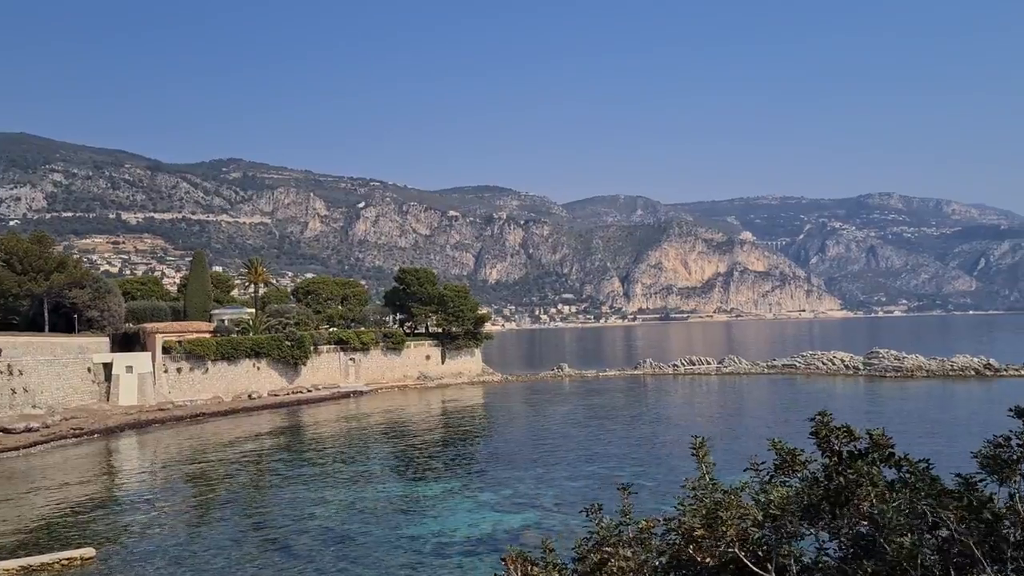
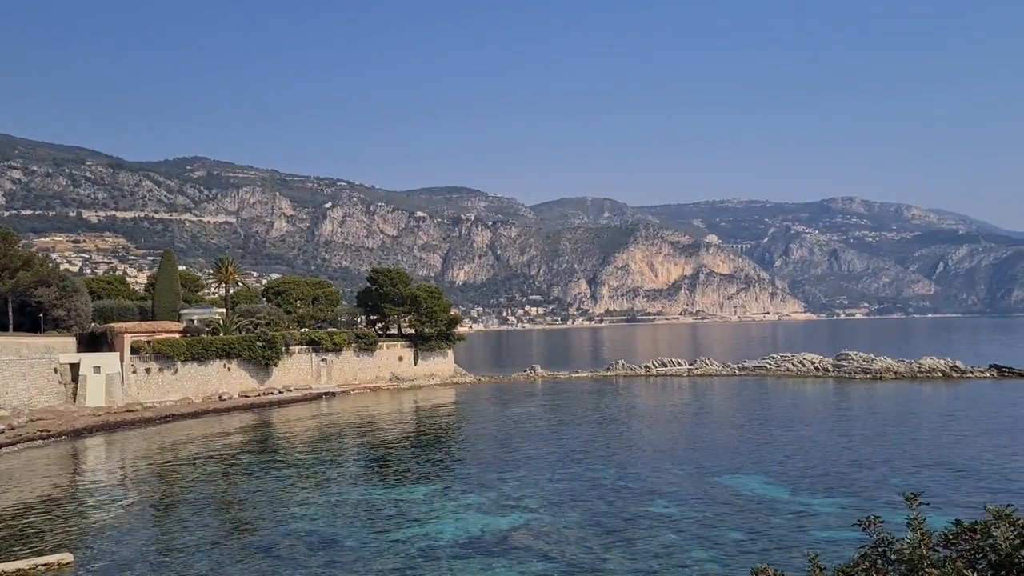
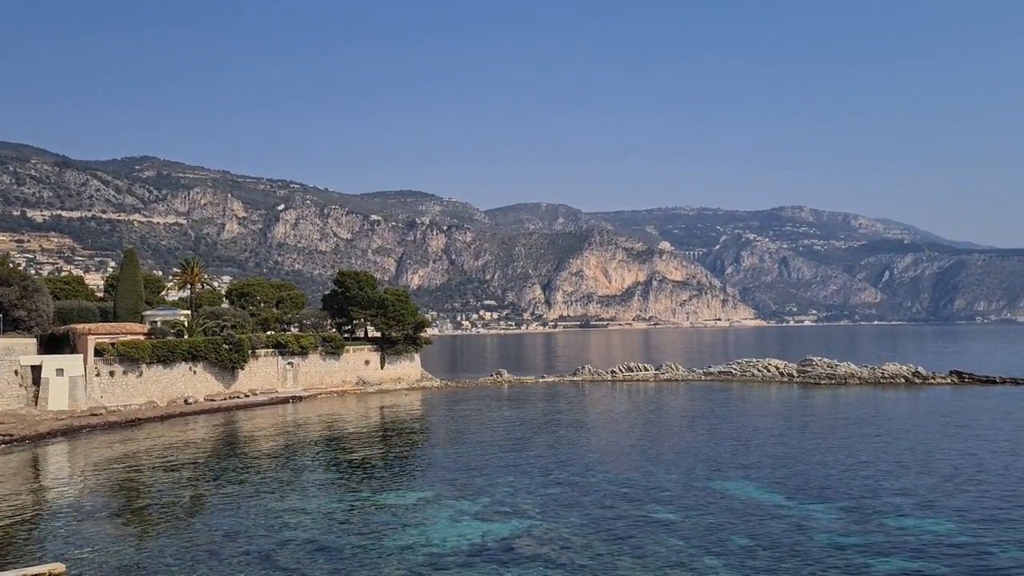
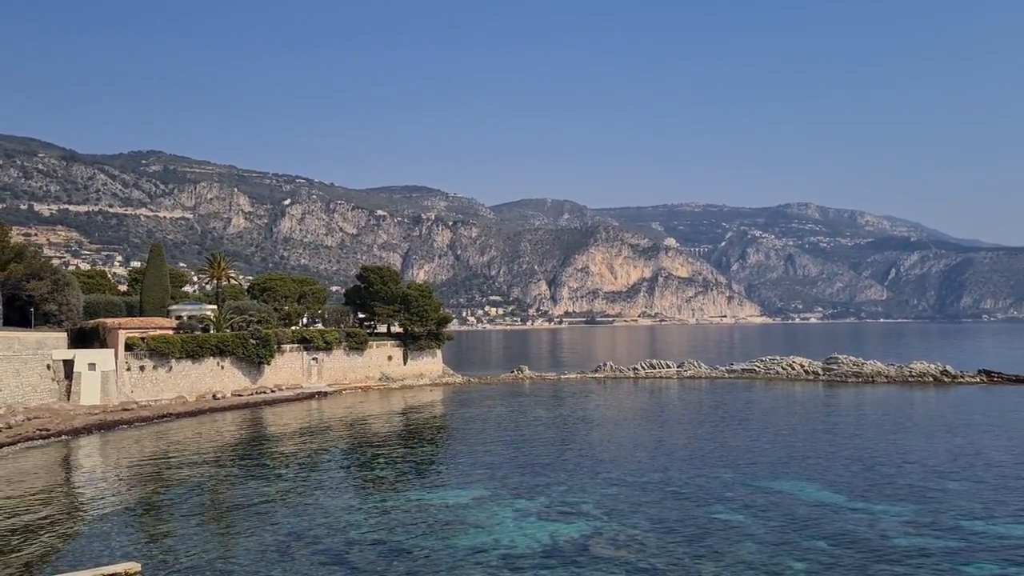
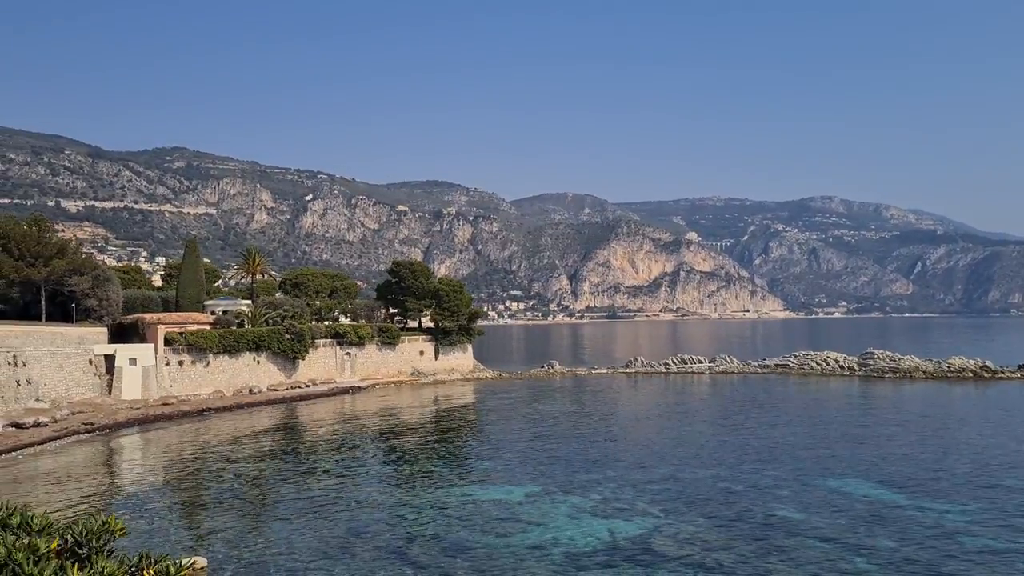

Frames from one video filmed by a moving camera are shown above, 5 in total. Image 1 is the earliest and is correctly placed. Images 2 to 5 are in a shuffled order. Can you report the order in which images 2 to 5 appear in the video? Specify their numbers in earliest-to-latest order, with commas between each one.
2, 3, 4, 5
